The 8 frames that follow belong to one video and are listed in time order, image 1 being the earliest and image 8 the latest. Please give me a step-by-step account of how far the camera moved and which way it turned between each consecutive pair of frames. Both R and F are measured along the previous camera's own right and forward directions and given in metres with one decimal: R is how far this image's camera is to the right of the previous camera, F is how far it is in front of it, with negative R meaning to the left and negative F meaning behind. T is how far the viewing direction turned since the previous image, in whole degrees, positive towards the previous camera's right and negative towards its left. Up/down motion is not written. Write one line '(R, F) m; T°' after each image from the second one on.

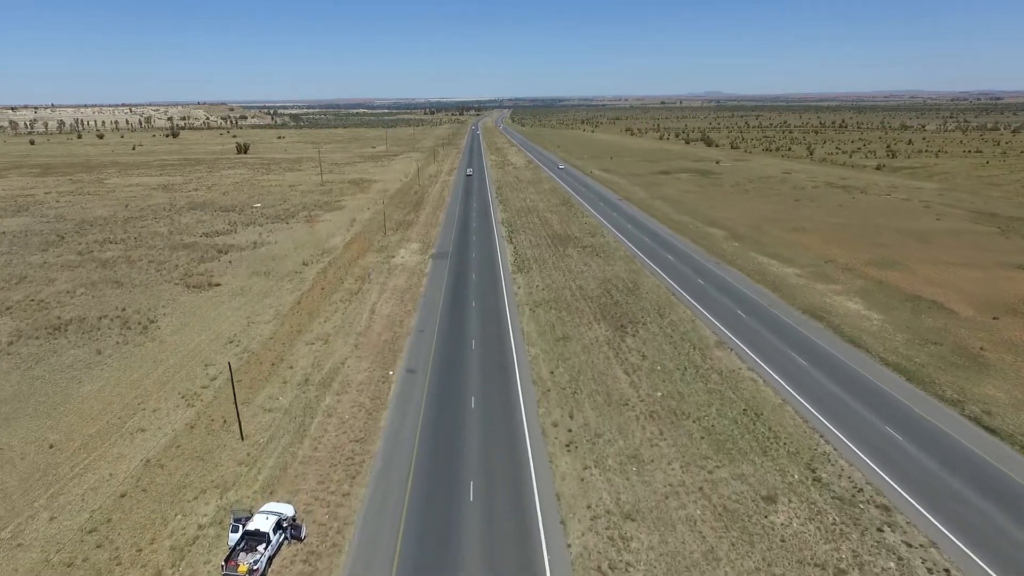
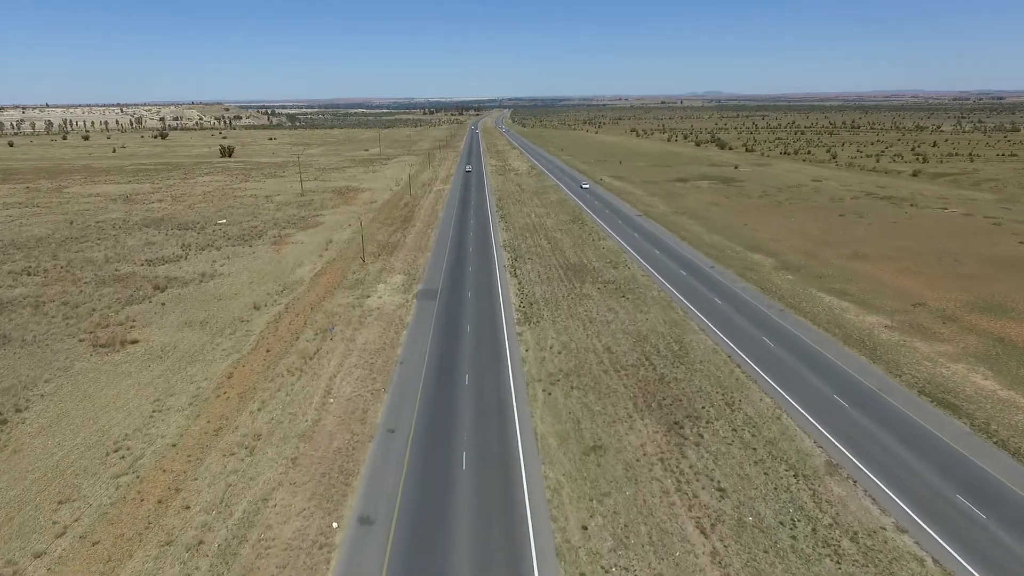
(-0.3, +8.3) m; 0°
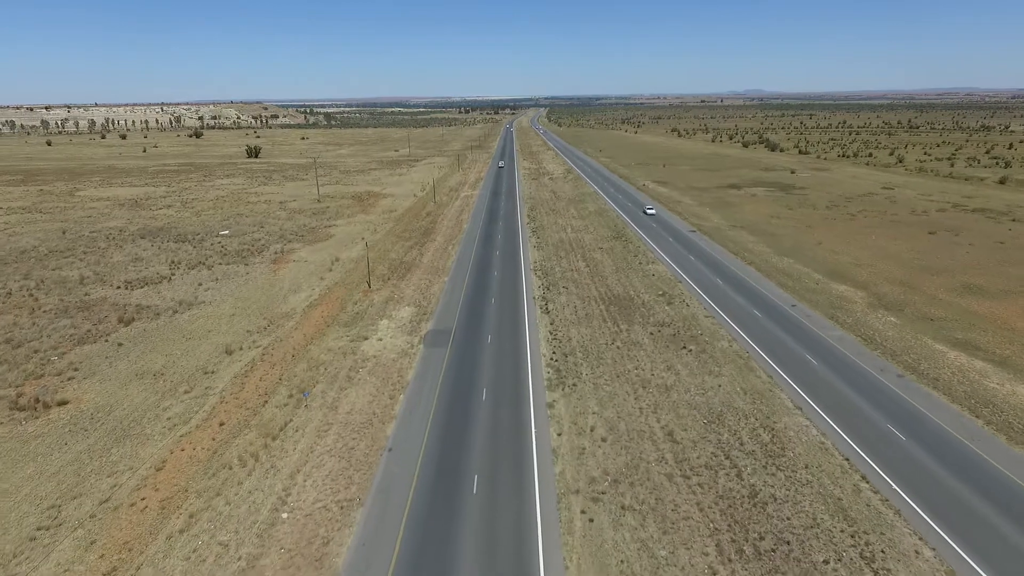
(+0.1, +6.6) m; -3°
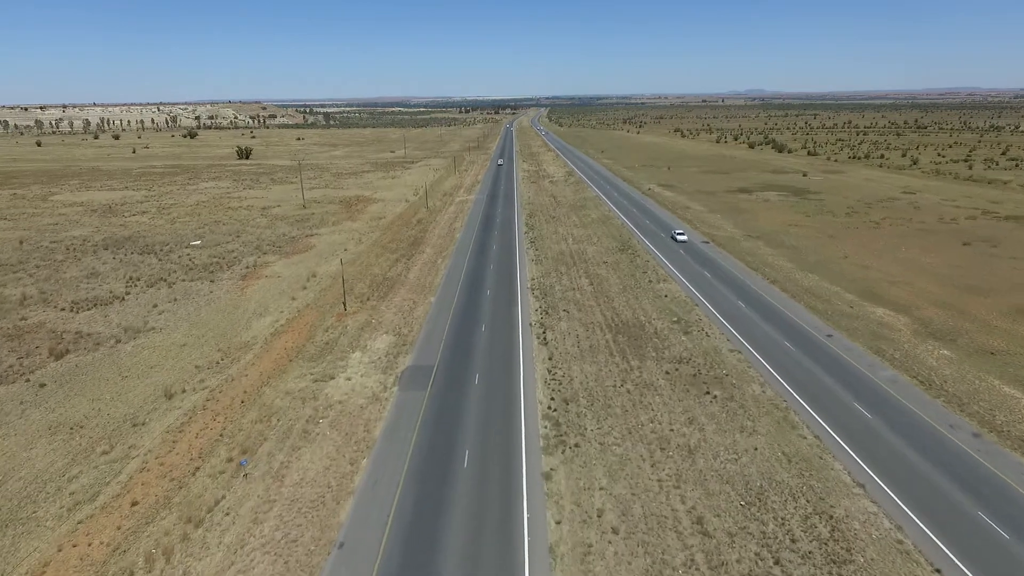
(+0.4, +4.1) m; 0°
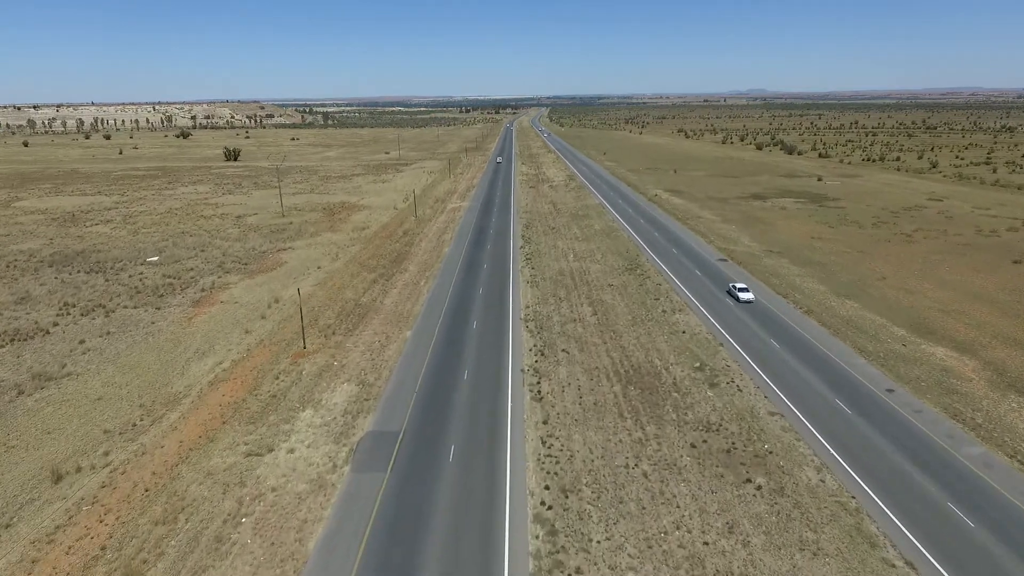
(+0.5, +4.9) m; 0°
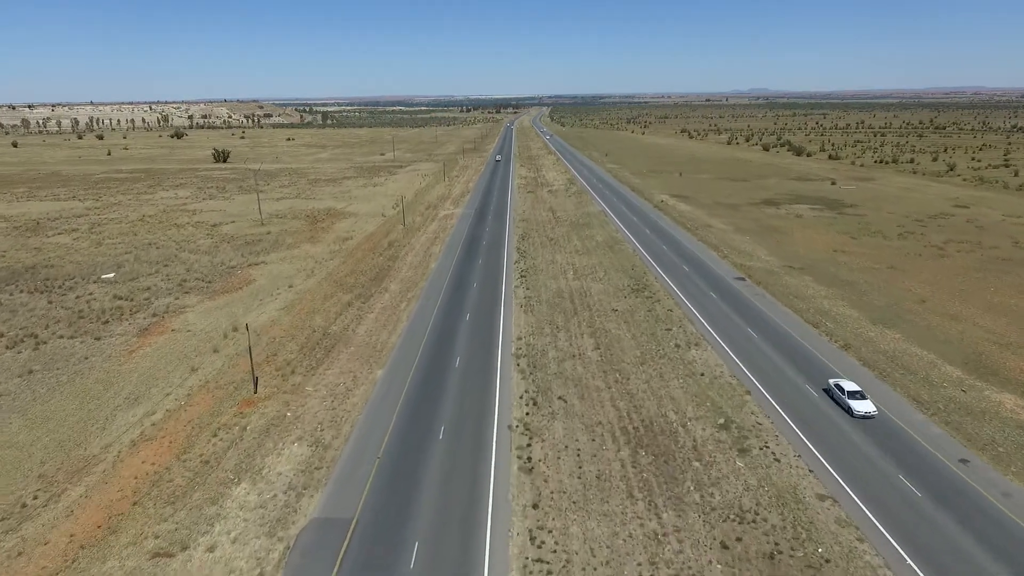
(+0.5, +4.1) m; 0°
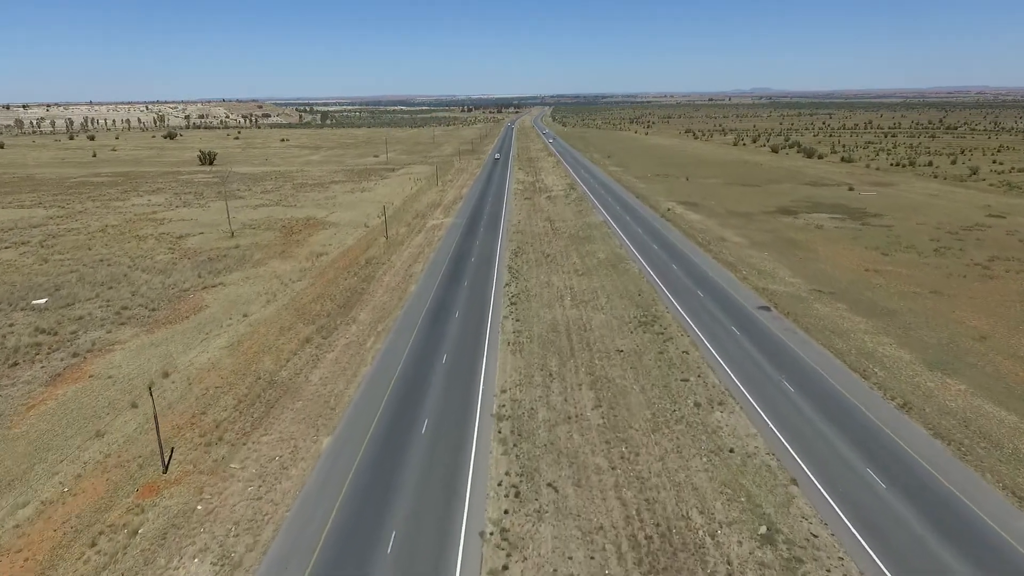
(+0.7, +4.8) m; 0°
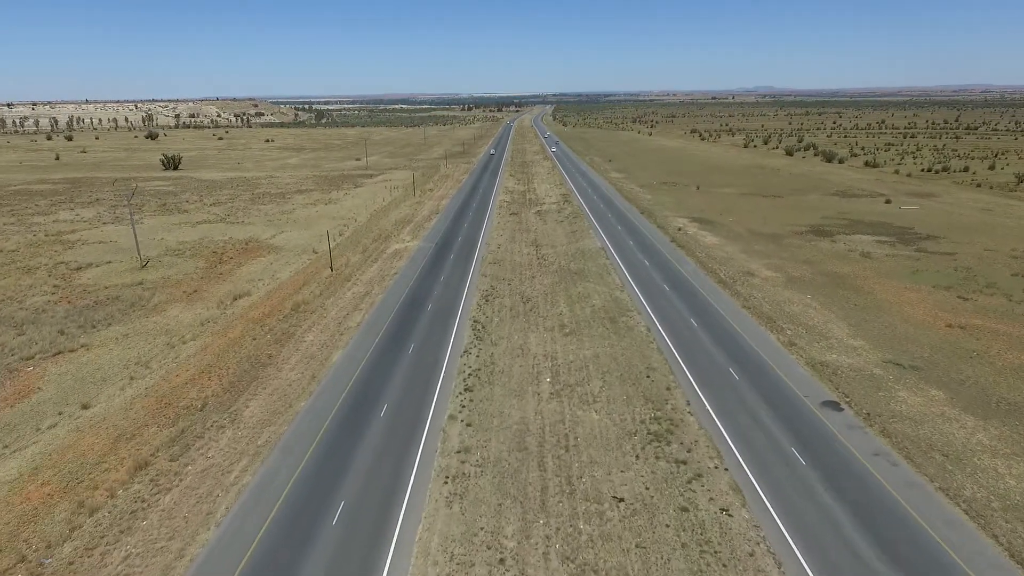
(+1.8, +9.6) m; 0°
